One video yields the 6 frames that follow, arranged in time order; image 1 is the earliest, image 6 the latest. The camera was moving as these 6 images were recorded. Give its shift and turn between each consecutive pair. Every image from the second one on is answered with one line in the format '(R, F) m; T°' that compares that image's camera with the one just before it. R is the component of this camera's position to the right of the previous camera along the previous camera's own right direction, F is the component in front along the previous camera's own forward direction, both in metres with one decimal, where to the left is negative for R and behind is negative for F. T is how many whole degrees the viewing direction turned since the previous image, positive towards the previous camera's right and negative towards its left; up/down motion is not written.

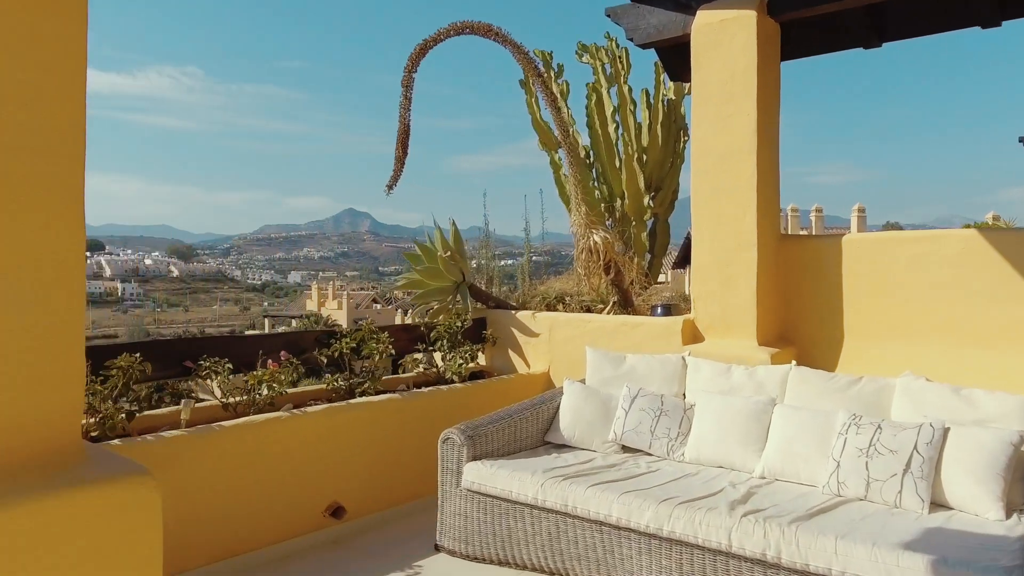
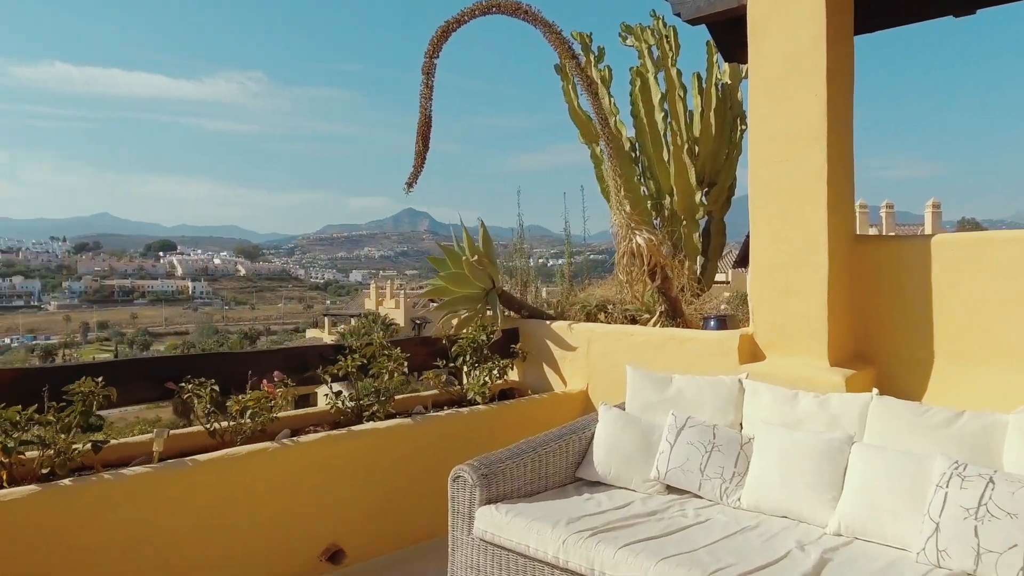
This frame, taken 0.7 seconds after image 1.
(+0.1, +0.4) m; -5°
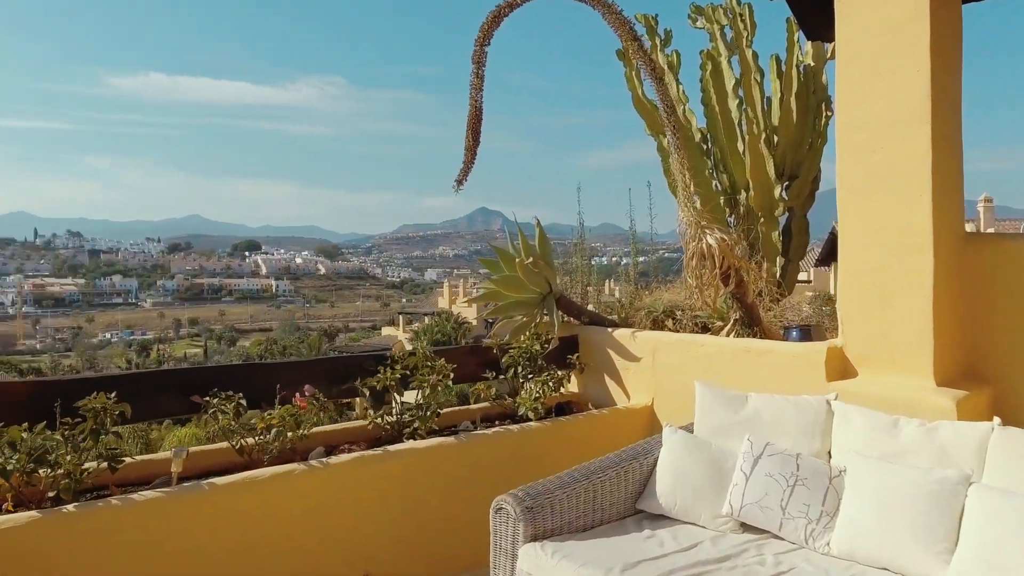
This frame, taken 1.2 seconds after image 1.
(+0.1, +0.2) m; -6°
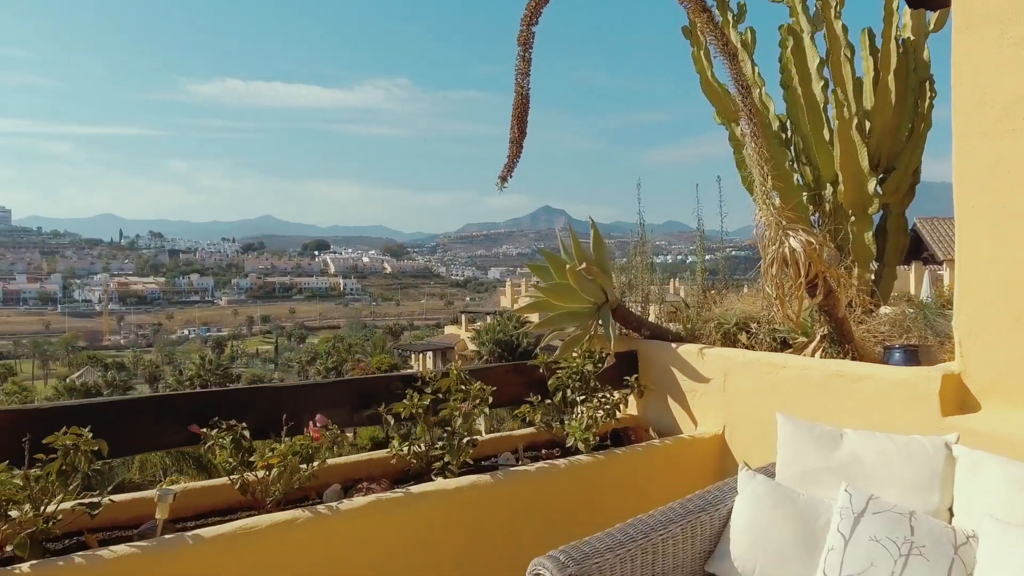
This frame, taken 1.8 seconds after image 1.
(+0.1, +0.3) m; -5°
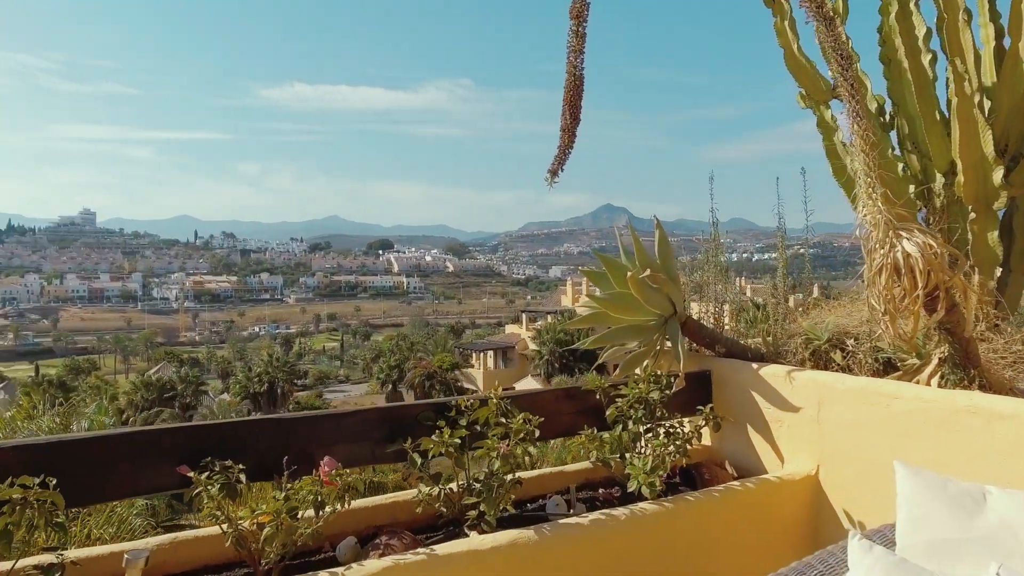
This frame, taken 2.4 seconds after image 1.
(0.0, +0.4) m; -5°
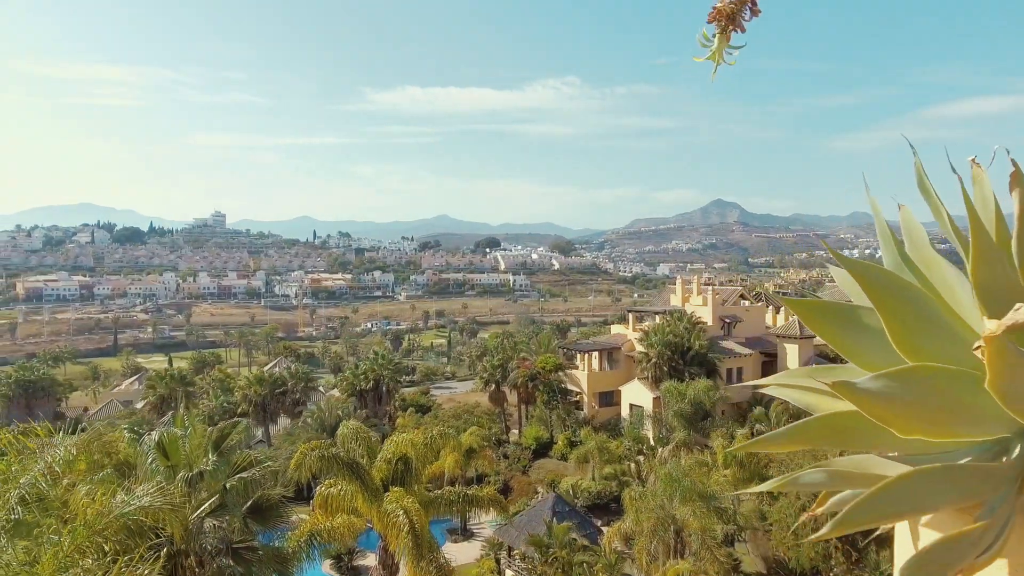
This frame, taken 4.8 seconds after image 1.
(0.0, +1.1) m; -9°
